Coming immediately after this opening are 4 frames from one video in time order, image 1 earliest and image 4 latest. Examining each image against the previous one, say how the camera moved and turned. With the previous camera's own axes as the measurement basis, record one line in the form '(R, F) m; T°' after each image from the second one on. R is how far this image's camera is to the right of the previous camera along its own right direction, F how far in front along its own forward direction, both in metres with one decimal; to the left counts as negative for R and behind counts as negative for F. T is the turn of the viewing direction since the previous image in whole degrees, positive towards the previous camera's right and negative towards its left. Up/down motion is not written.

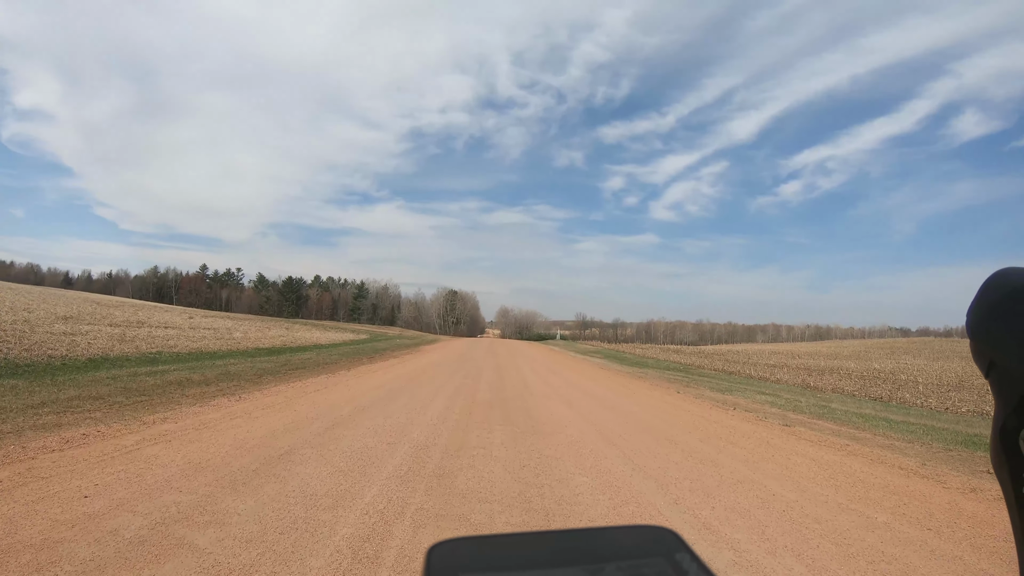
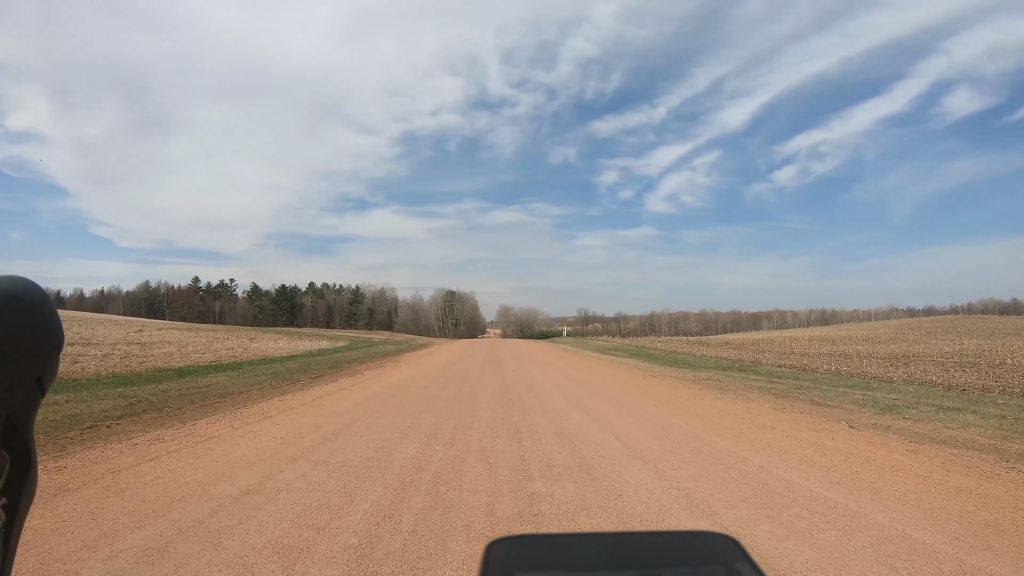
(-0.1, +1.6) m; 0°
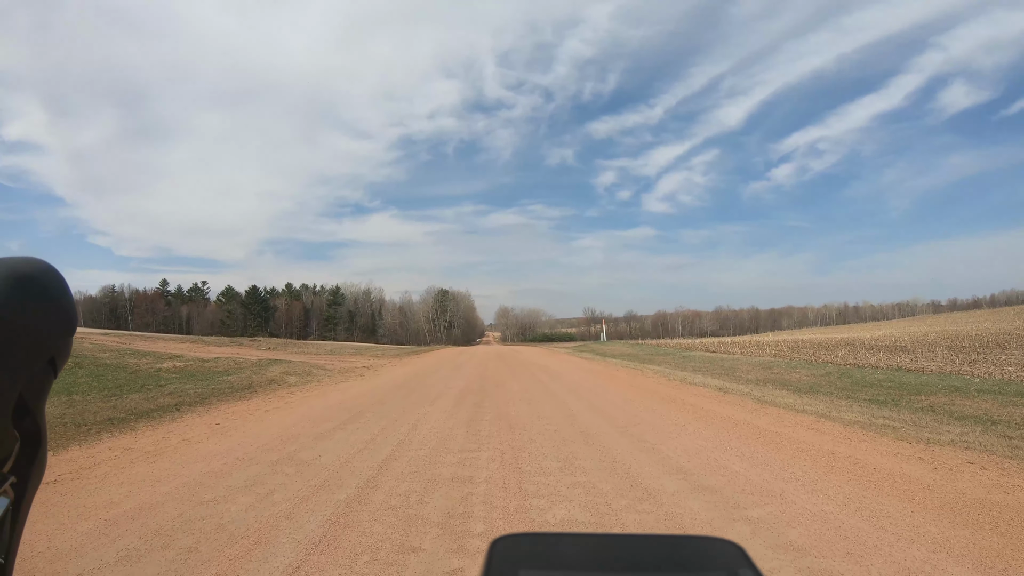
(-0.2, +5.6) m; 0°
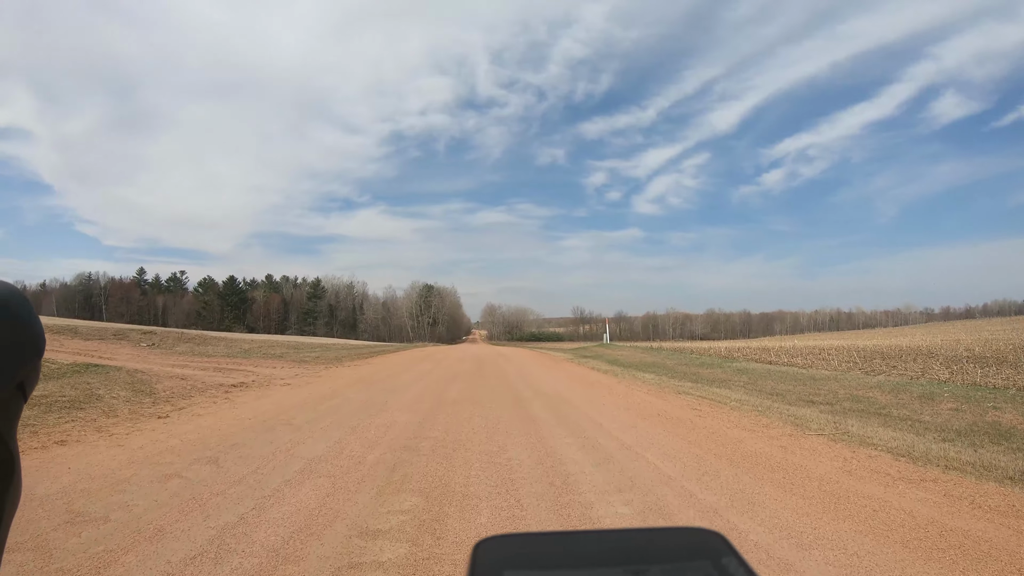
(0.0, +1.4) m; +1°
